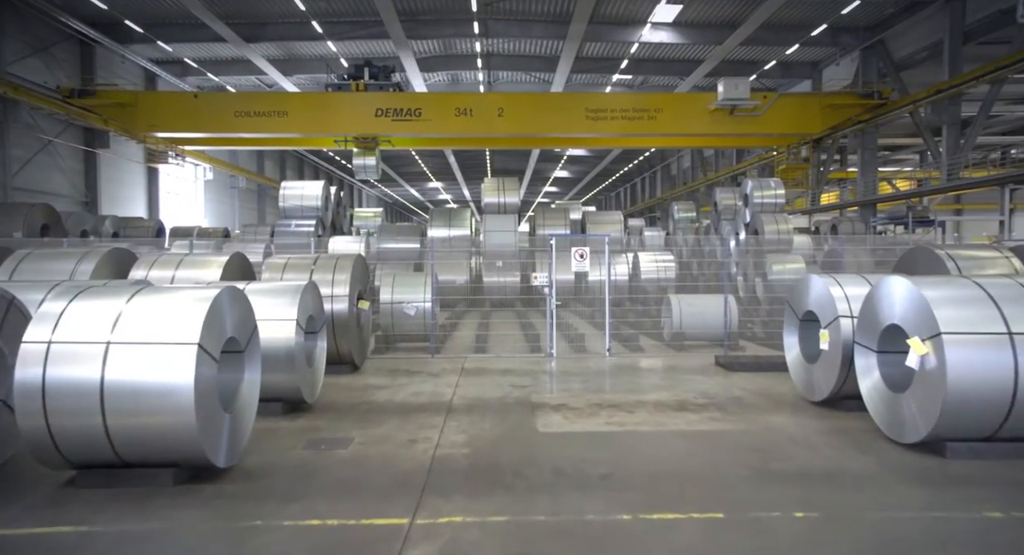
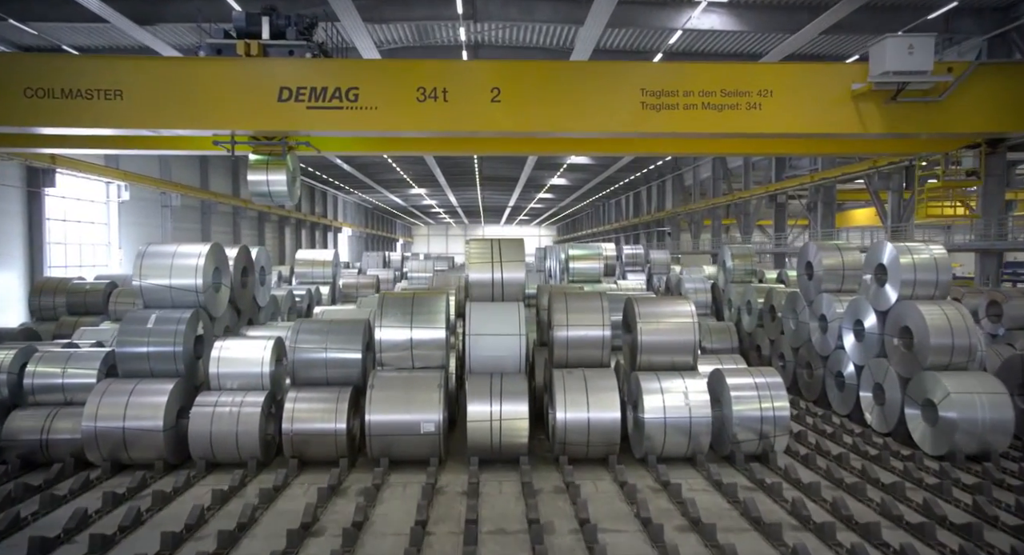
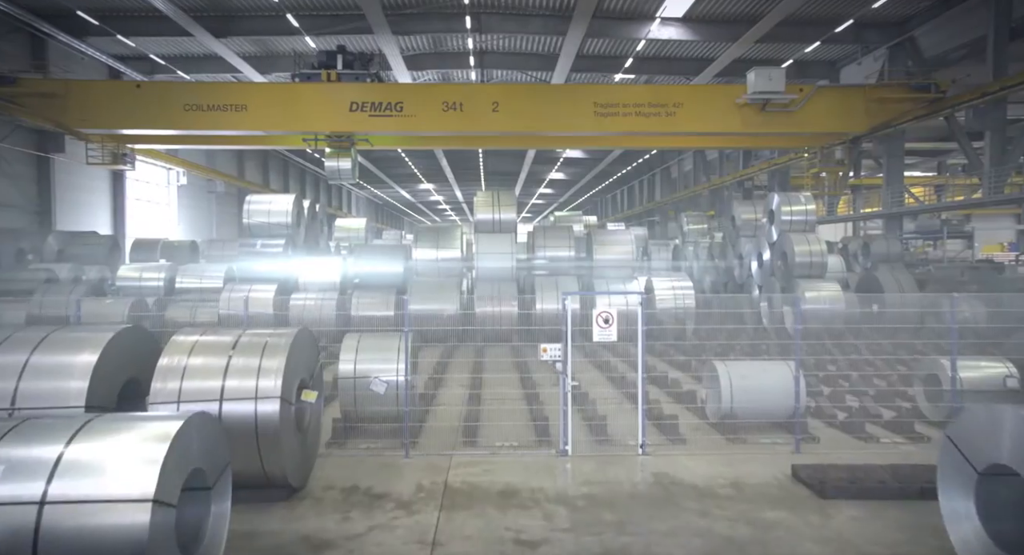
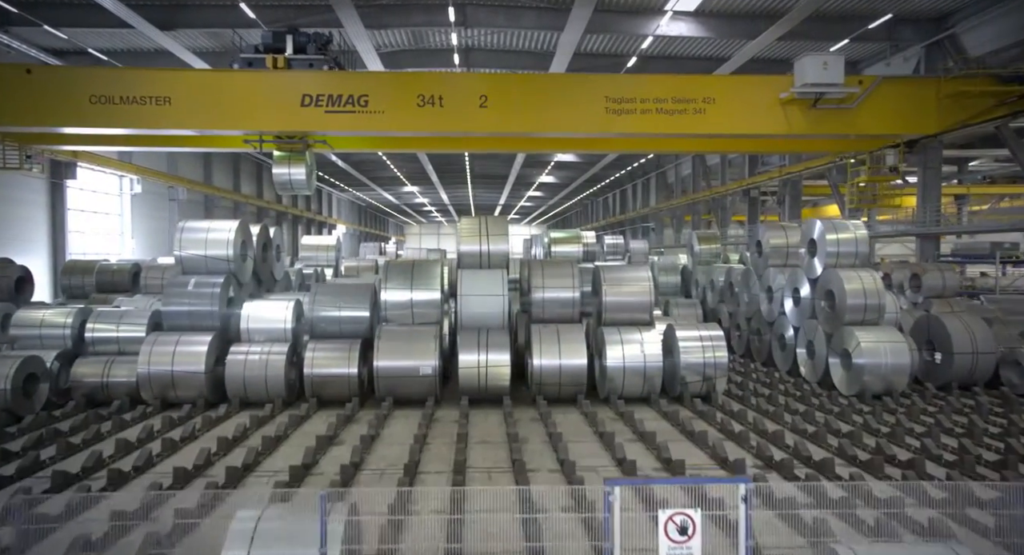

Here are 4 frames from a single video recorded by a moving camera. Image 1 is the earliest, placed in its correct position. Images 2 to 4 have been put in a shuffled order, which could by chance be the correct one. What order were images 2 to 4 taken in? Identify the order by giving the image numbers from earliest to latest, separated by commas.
3, 4, 2
